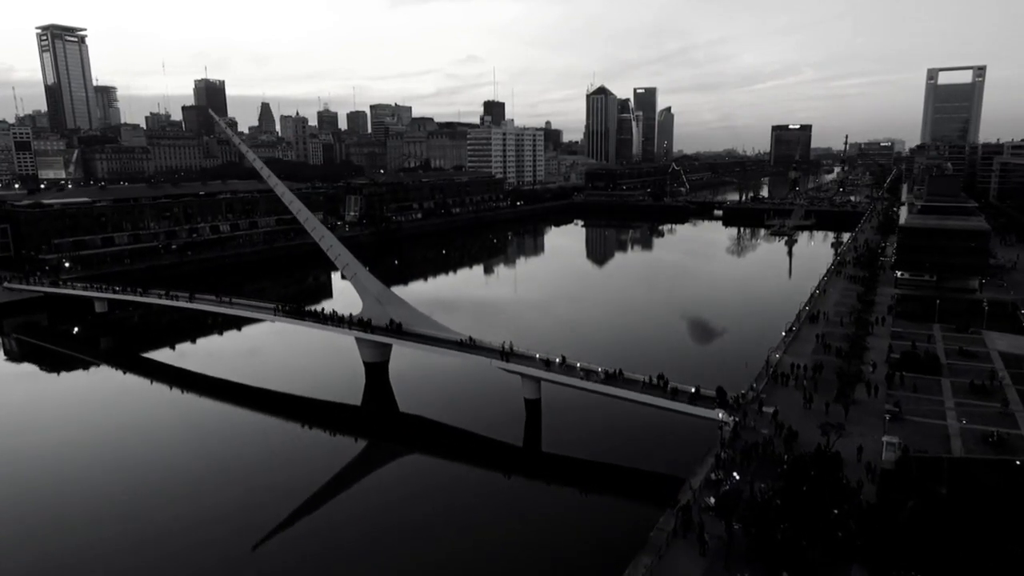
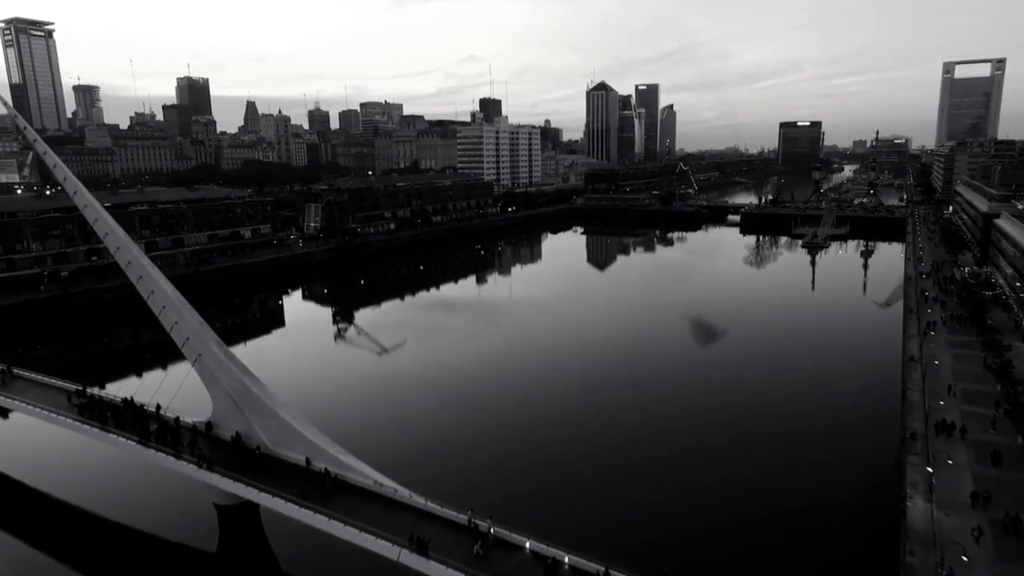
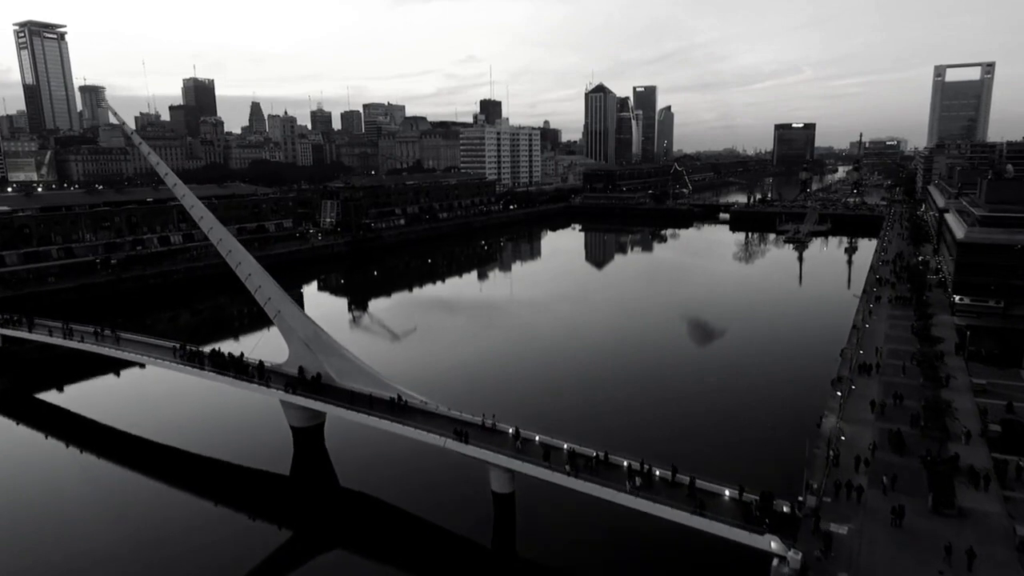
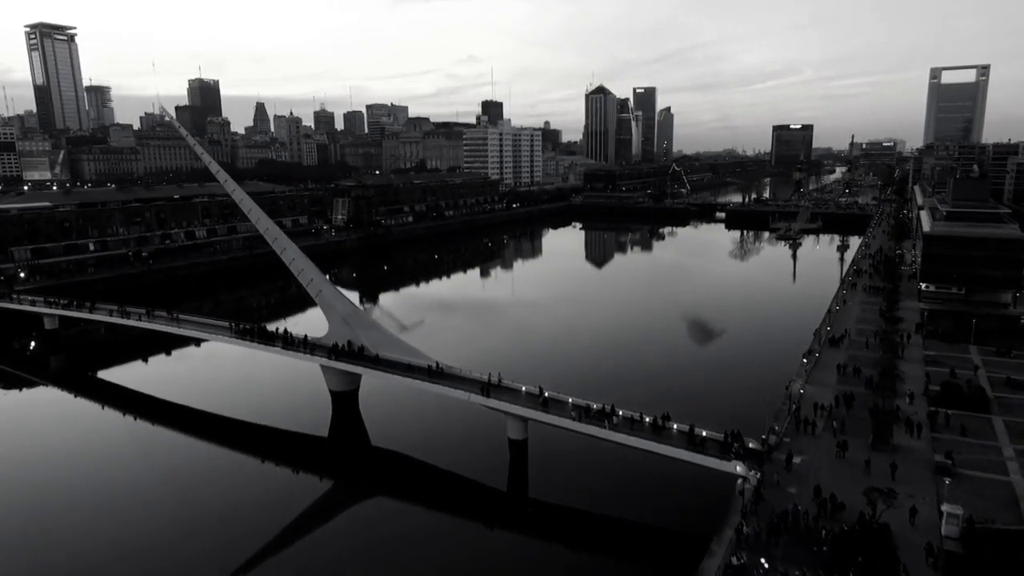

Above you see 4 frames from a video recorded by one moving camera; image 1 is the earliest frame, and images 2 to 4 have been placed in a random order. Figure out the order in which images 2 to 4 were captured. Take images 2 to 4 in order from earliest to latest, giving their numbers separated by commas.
4, 3, 2
